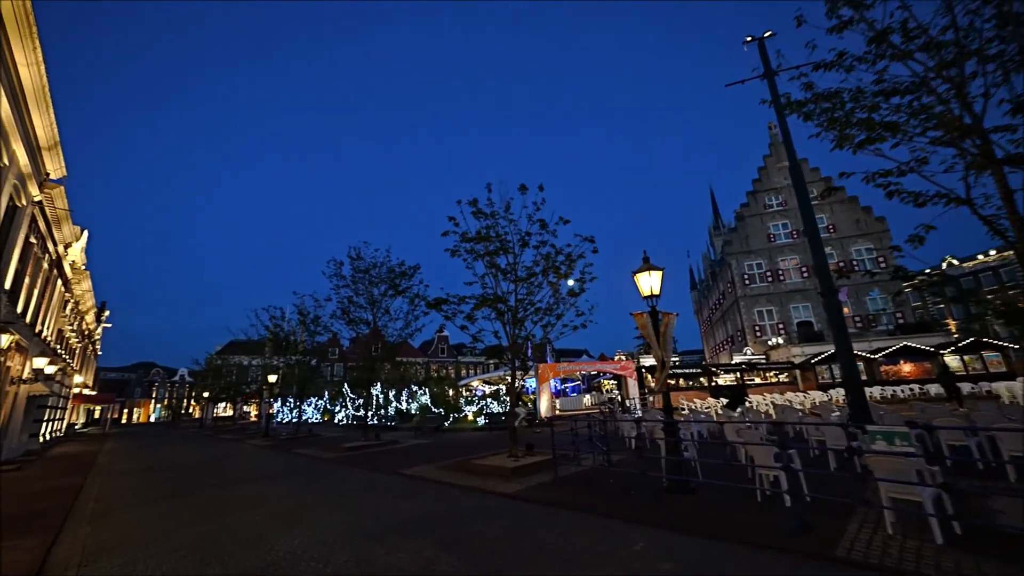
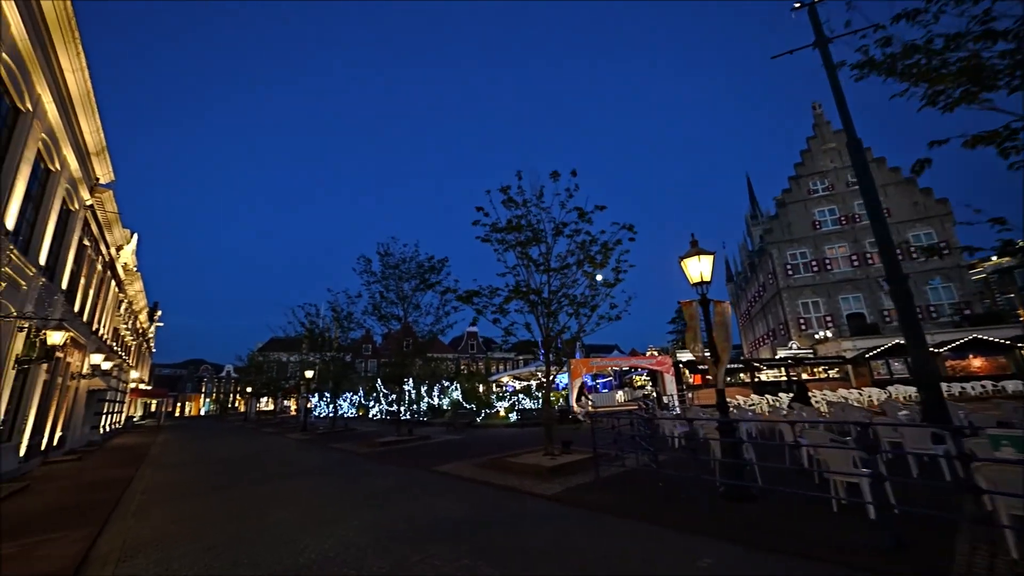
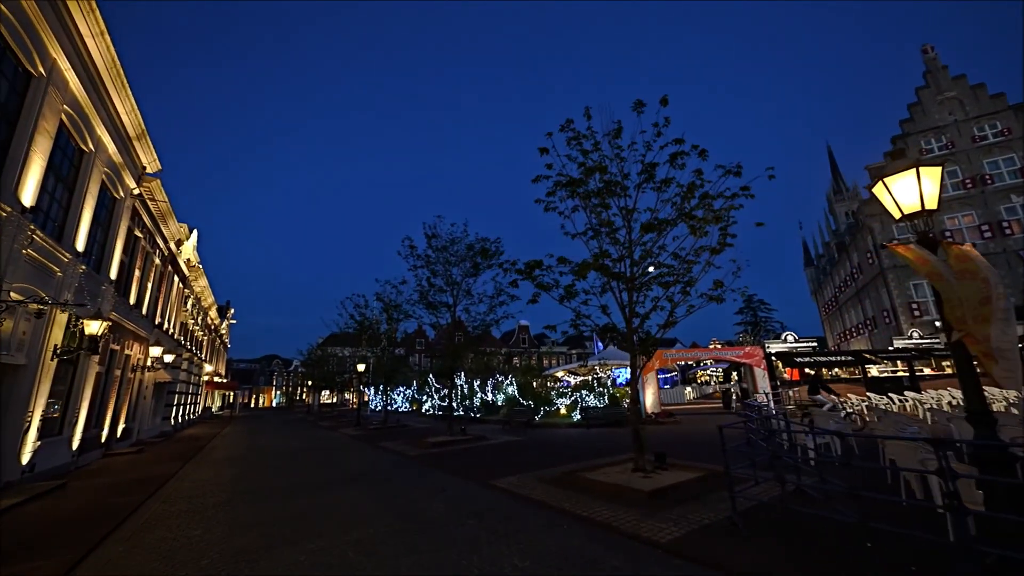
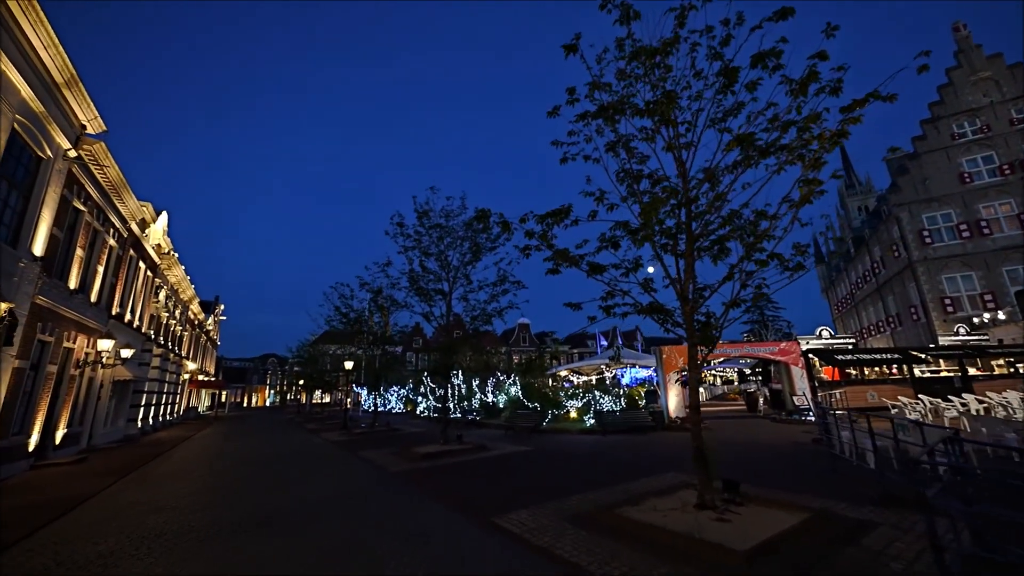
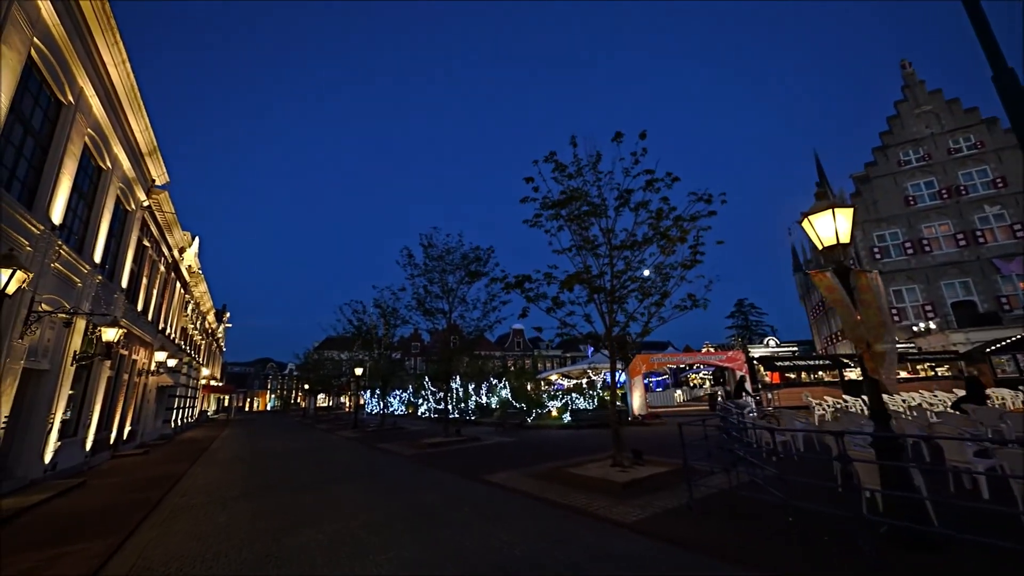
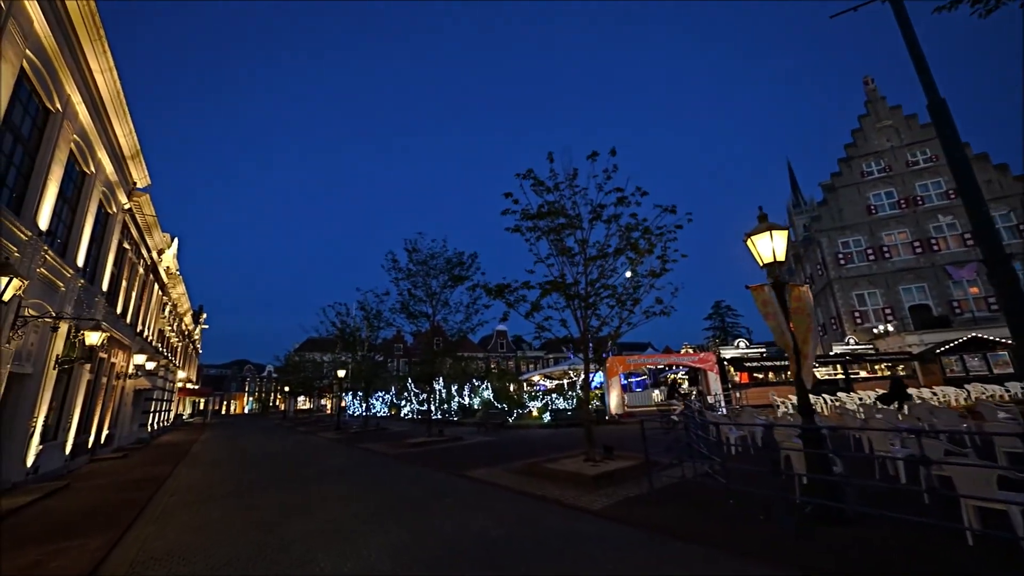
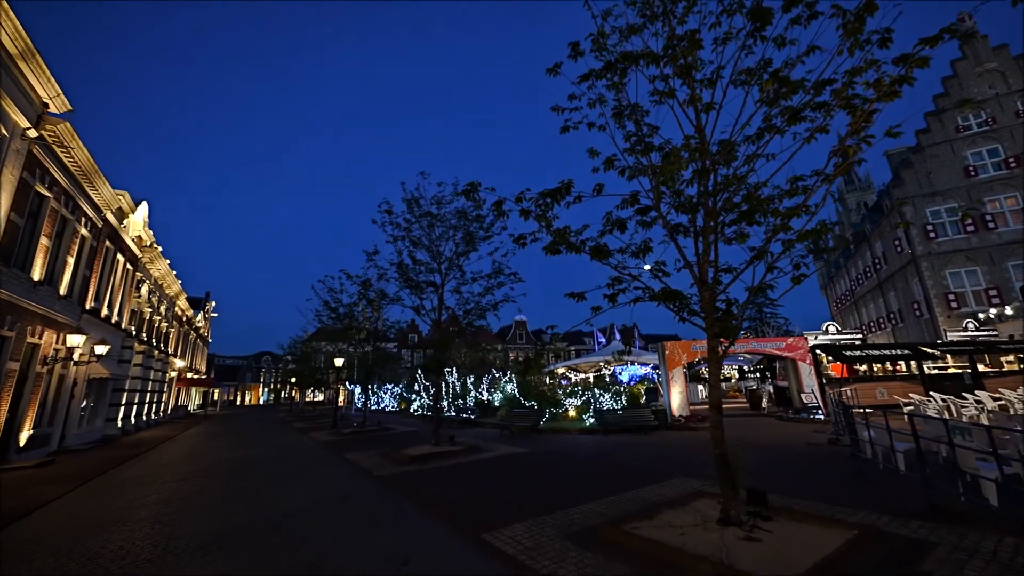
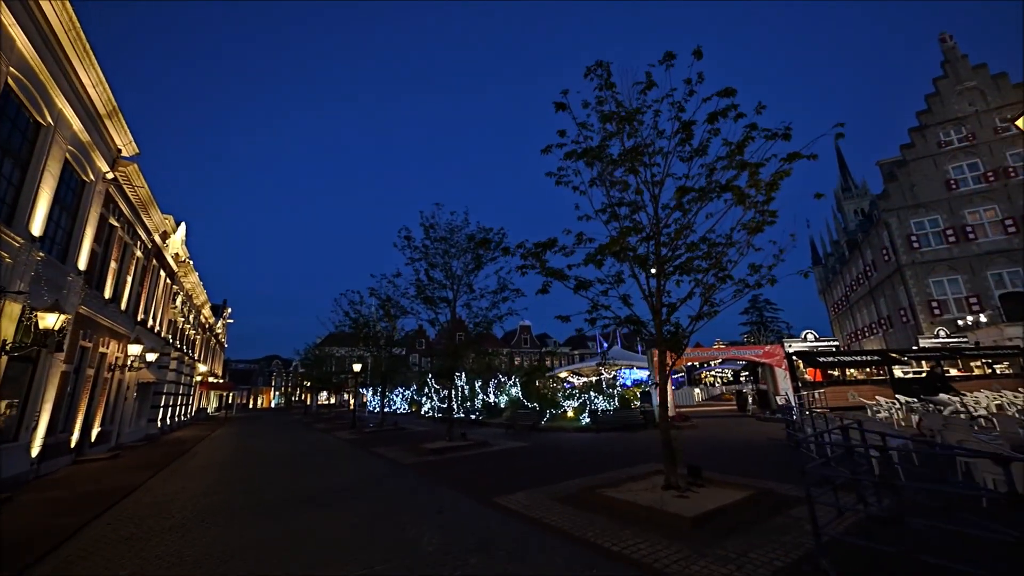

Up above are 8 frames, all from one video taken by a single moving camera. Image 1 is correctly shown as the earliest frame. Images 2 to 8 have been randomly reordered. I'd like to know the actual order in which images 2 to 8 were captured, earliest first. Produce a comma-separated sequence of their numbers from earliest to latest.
2, 6, 5, 3, 8, 4, 7
